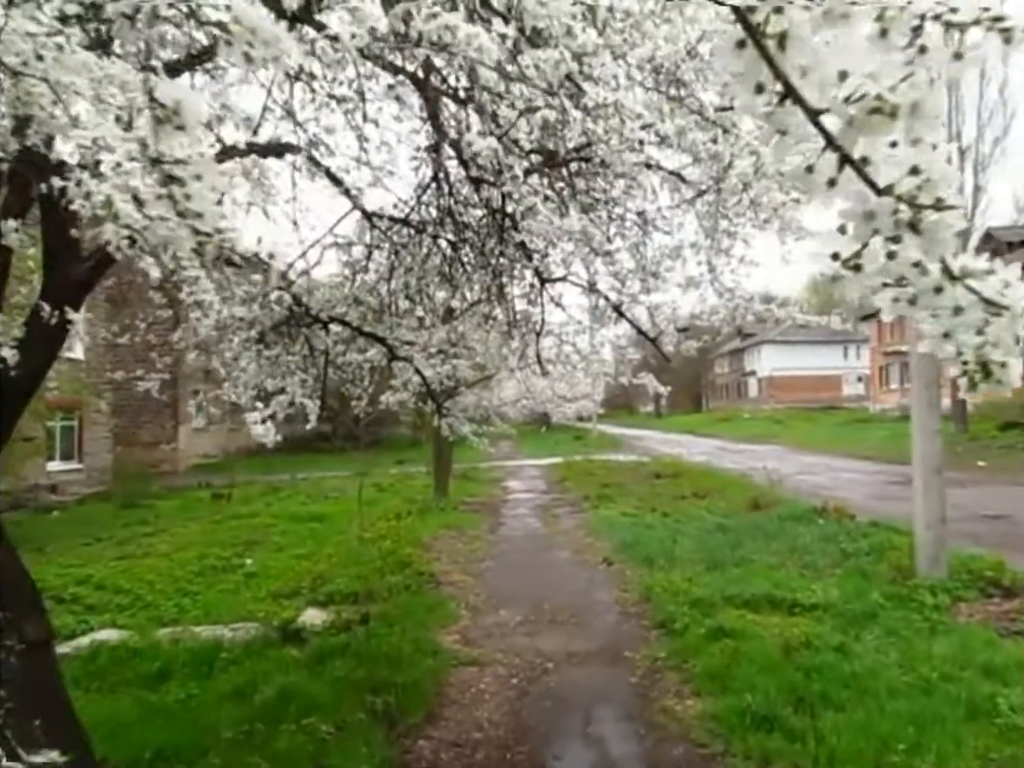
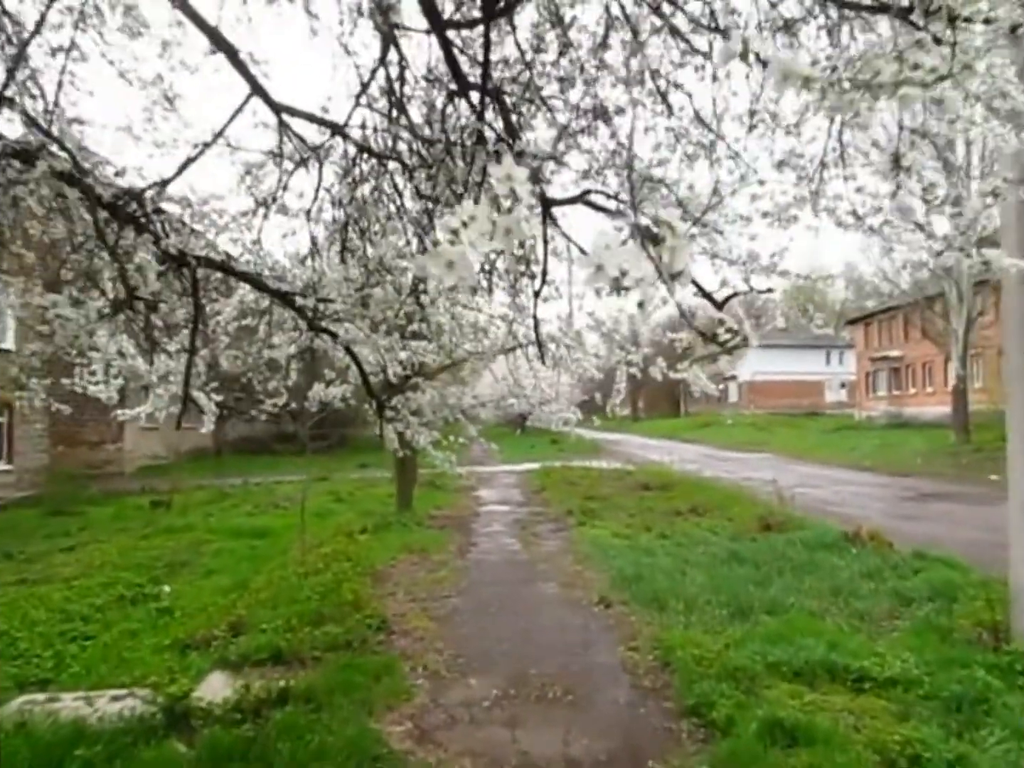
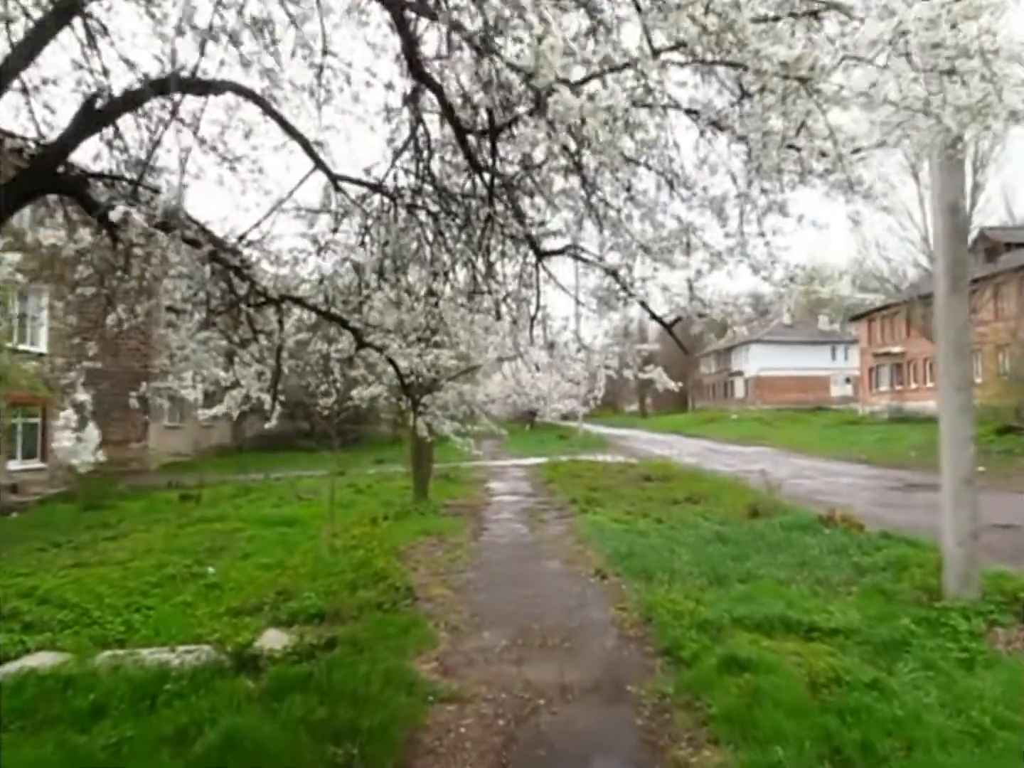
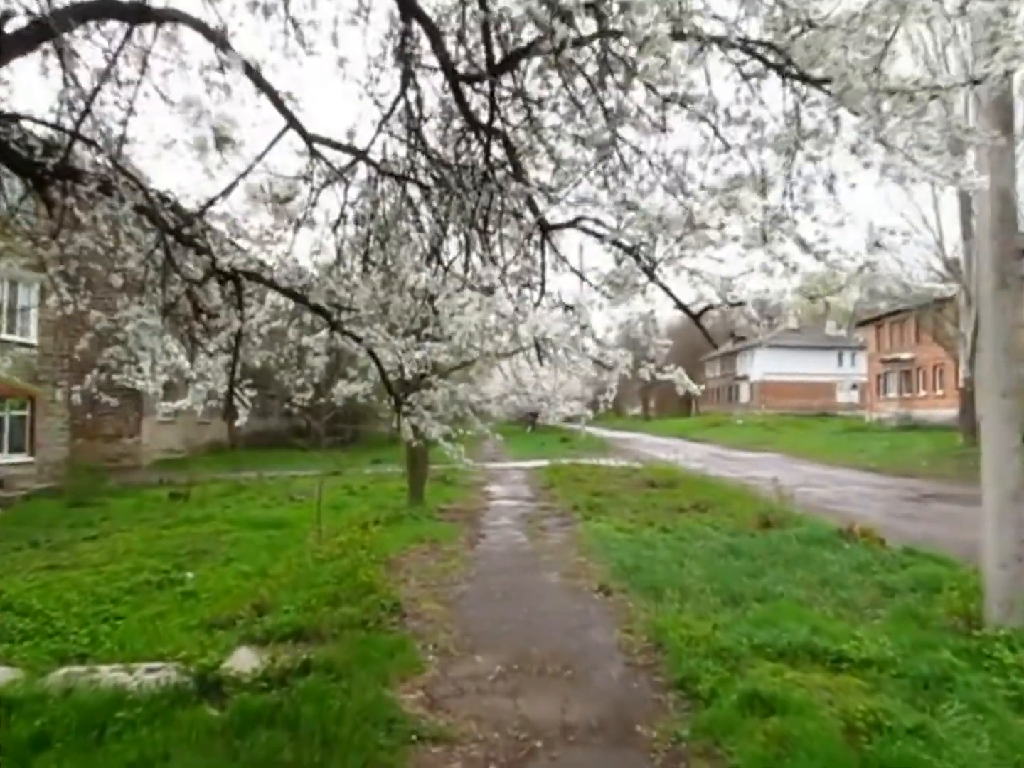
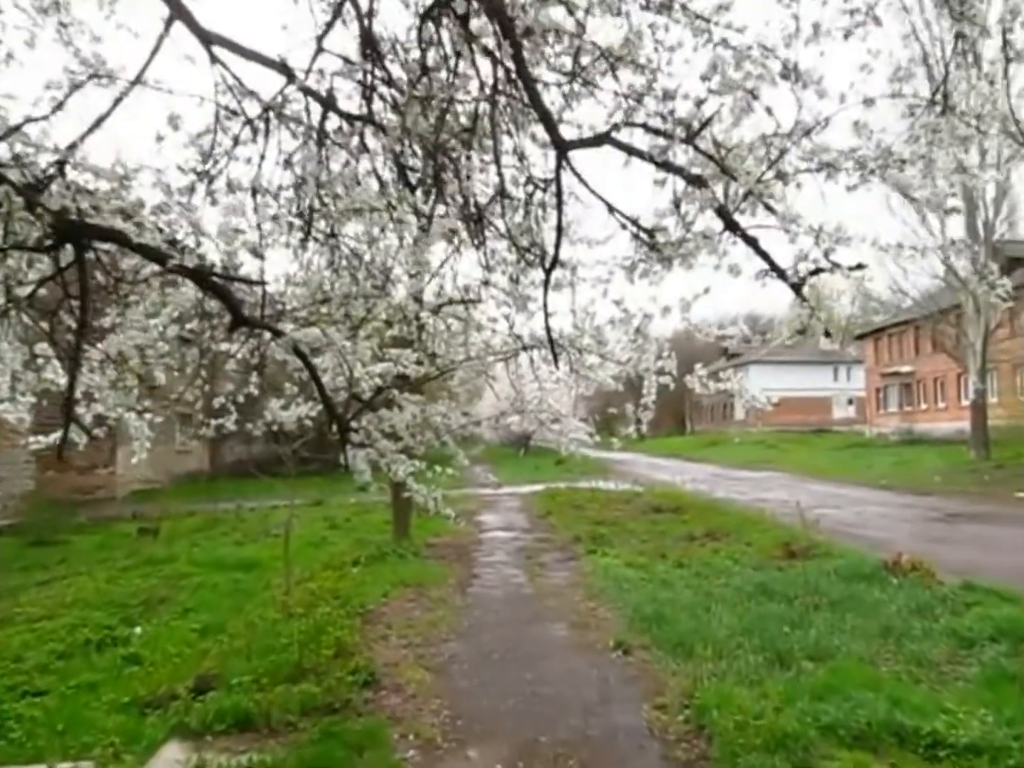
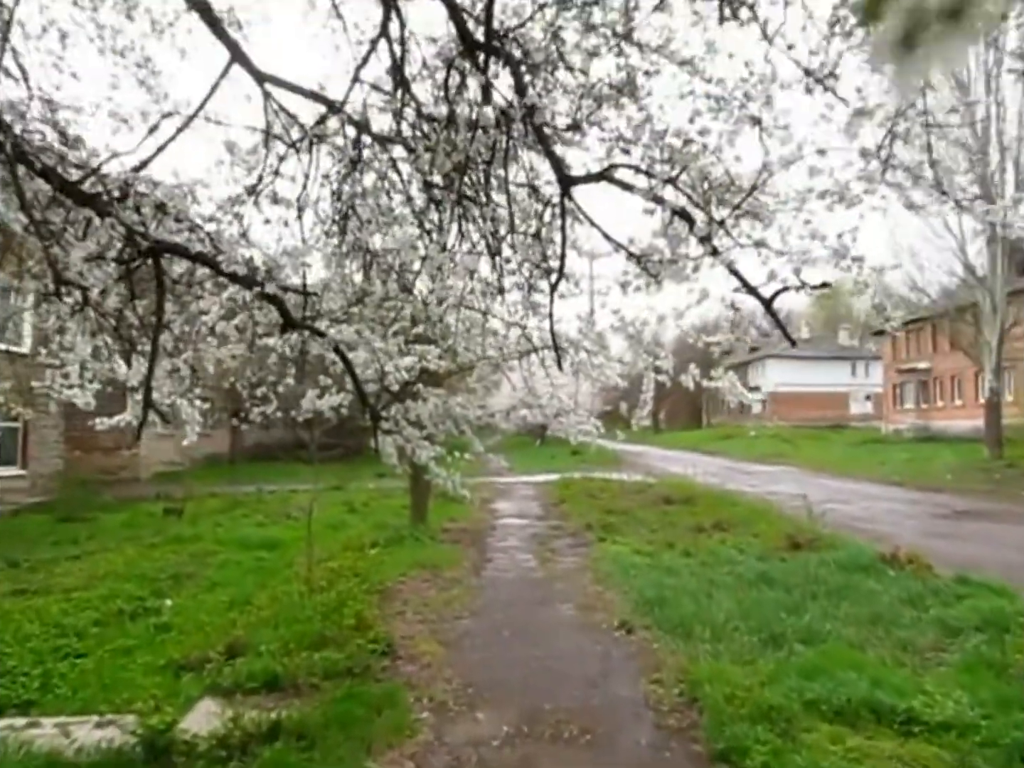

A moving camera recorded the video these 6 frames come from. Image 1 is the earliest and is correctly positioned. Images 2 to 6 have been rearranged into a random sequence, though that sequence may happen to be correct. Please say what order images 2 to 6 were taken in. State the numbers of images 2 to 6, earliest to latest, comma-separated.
3, 4, 2, 6, 5
